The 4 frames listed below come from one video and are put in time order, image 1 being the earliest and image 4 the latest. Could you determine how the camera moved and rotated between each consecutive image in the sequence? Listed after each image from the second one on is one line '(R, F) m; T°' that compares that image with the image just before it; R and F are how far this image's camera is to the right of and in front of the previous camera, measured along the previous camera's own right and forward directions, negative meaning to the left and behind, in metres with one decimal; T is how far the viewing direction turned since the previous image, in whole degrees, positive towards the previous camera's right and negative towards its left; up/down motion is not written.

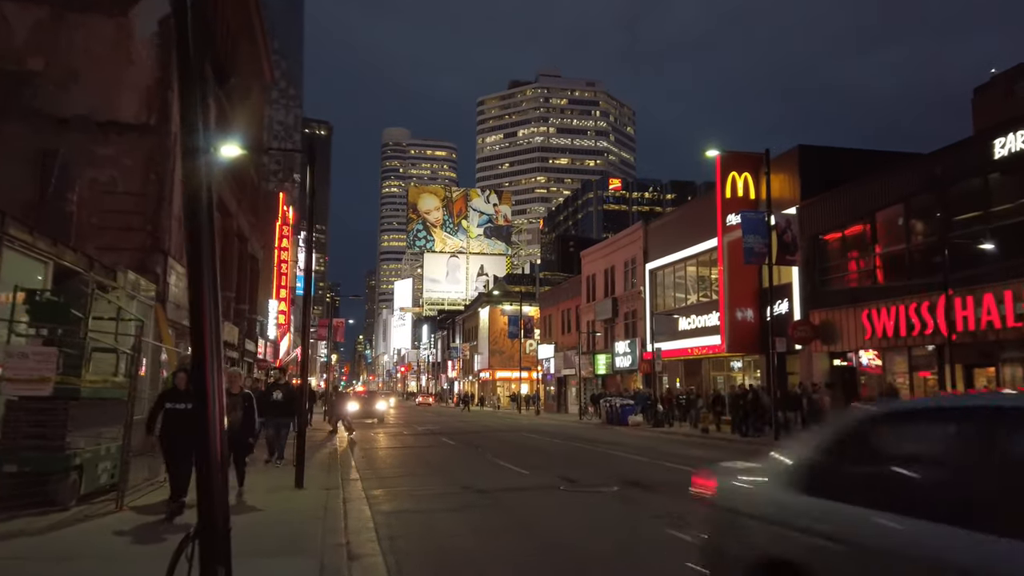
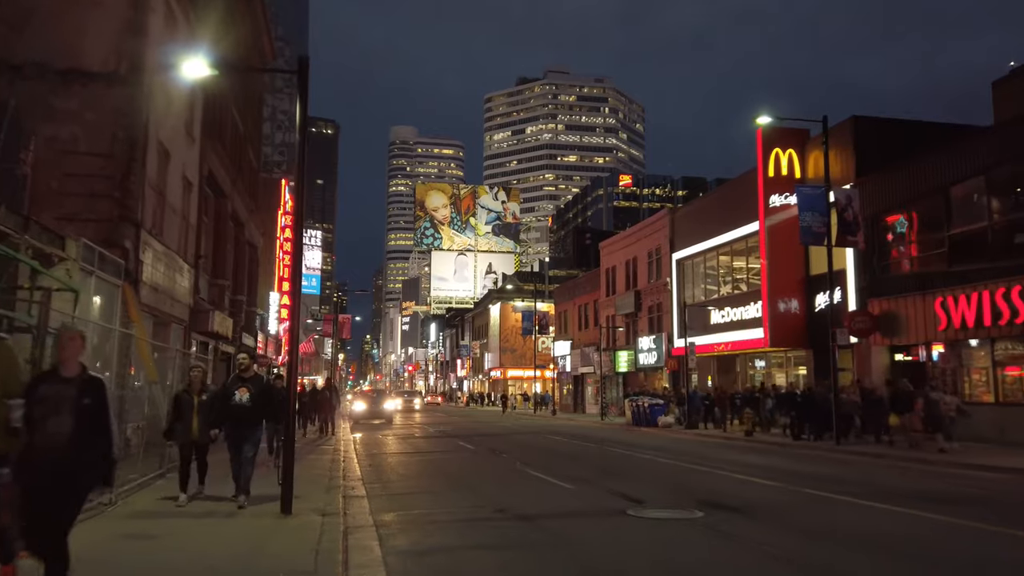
(-0.6, +2.9) m; -1°
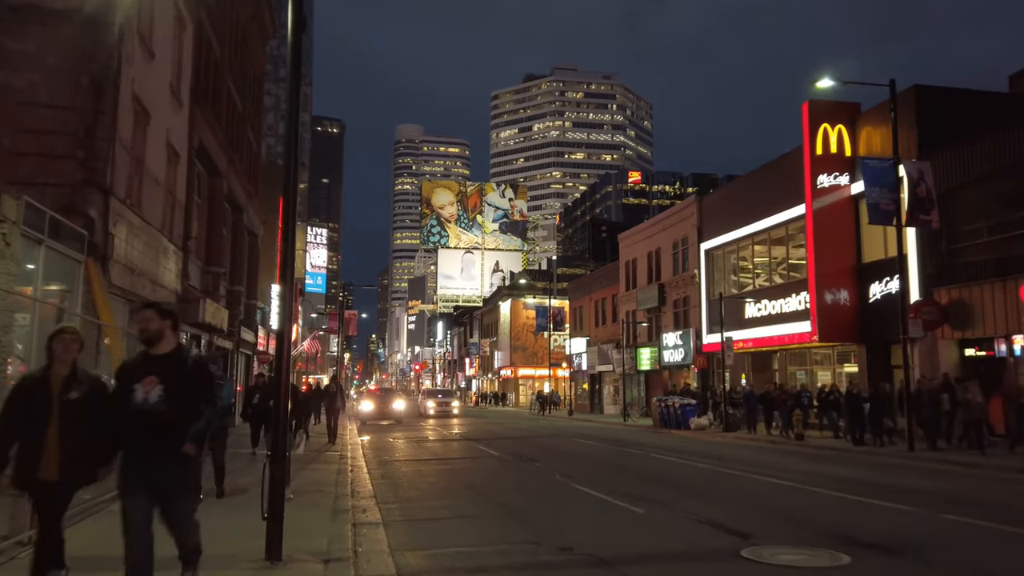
(-0.6, +2.6) m; 0°
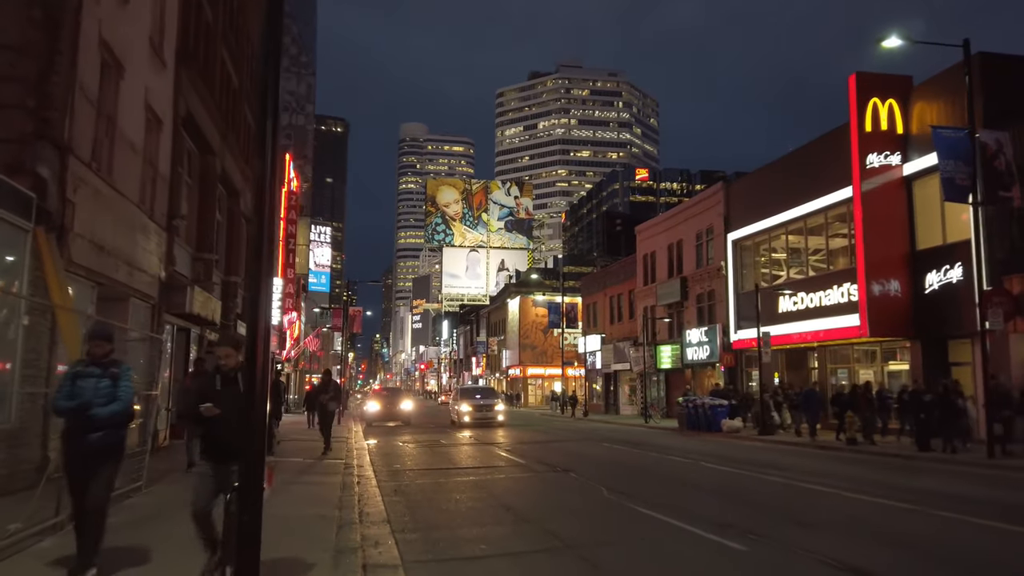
(-0.6, +2.3) m; 0°
